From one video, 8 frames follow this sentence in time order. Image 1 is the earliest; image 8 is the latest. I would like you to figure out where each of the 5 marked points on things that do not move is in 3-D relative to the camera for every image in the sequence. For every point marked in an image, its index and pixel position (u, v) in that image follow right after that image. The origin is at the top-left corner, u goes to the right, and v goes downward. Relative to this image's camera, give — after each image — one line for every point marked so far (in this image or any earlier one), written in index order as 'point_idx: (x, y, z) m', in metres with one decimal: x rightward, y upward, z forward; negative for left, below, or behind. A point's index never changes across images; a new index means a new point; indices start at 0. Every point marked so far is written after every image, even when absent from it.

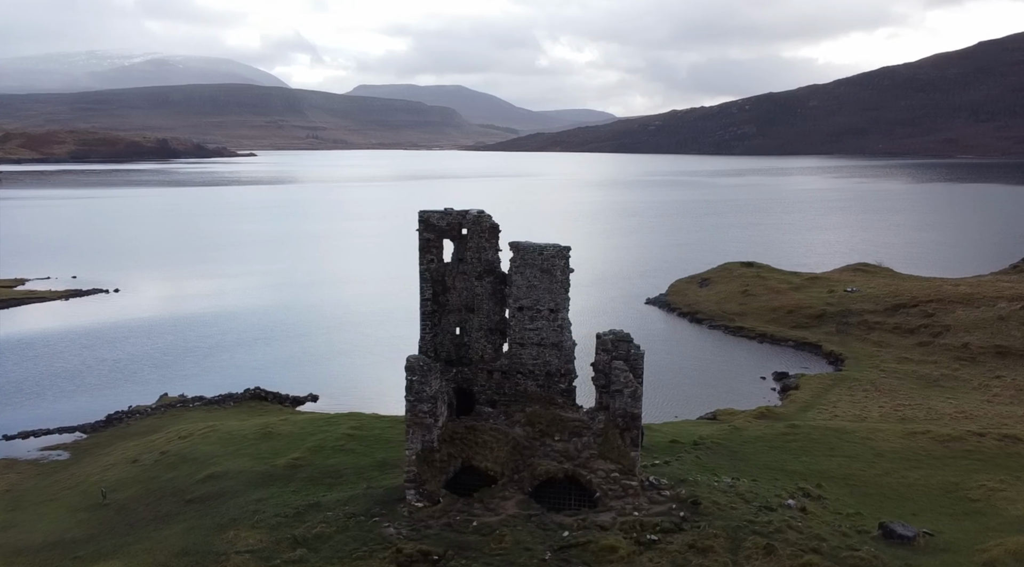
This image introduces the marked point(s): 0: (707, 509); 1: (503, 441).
0: (+4.1, -4.8, +18.1) m
1: (-0.2, -3.5, +19.1) m
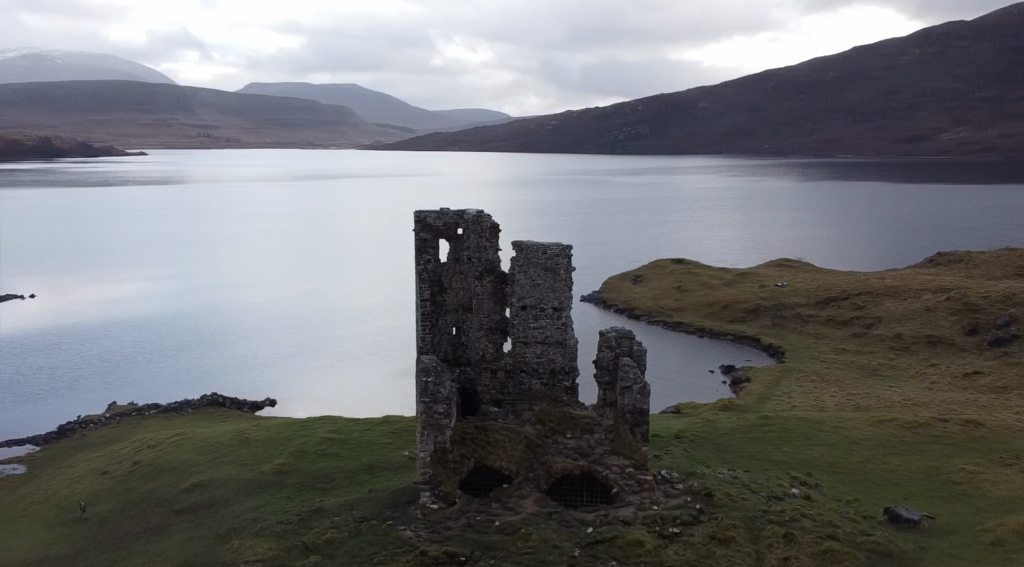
0: (+4.5, -4.7, +18.4) m
1: (+0.1, -3.4, +19.0) m
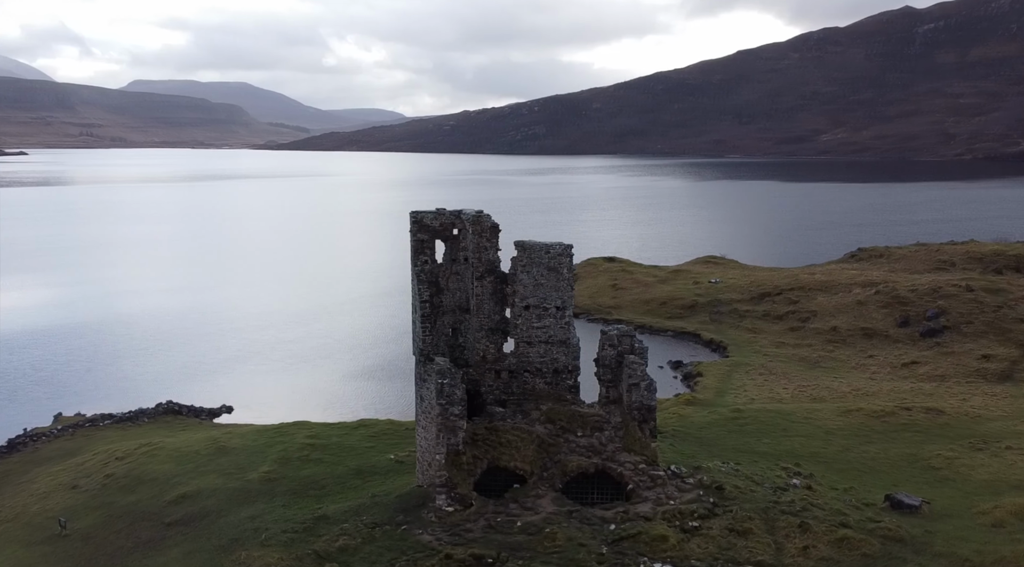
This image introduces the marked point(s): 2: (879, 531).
0: (+4.8, -4.6, +18.7) m
1: (+0.3, -3.4, +18.9) m
2: (+7.4, -4.9, +17.2) m
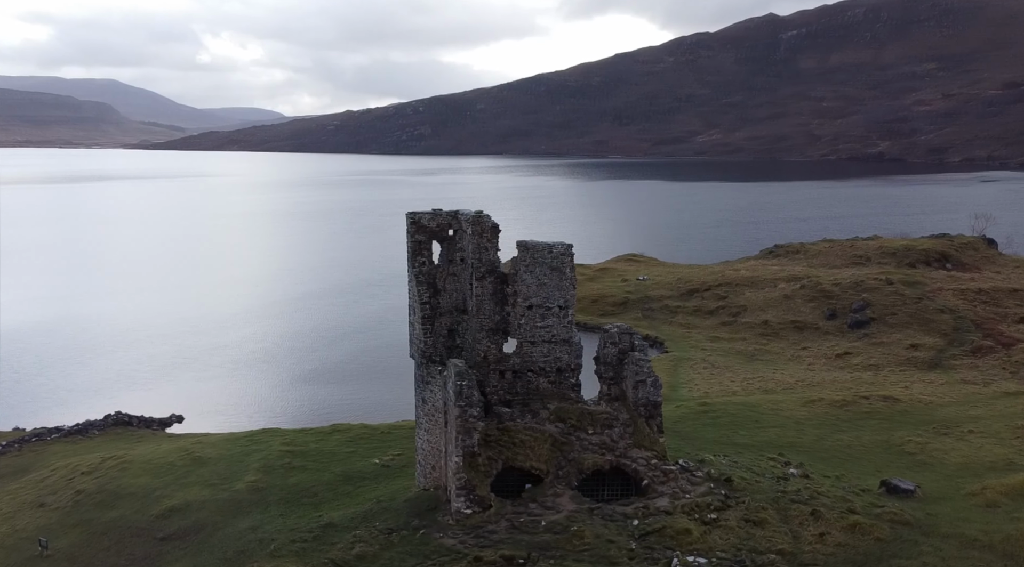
0: (+5.1, -4.5, +19.2) m
1: (+0.6, -3.4, +19.0) m
2: (+7.8, -4.8, +18.0) m
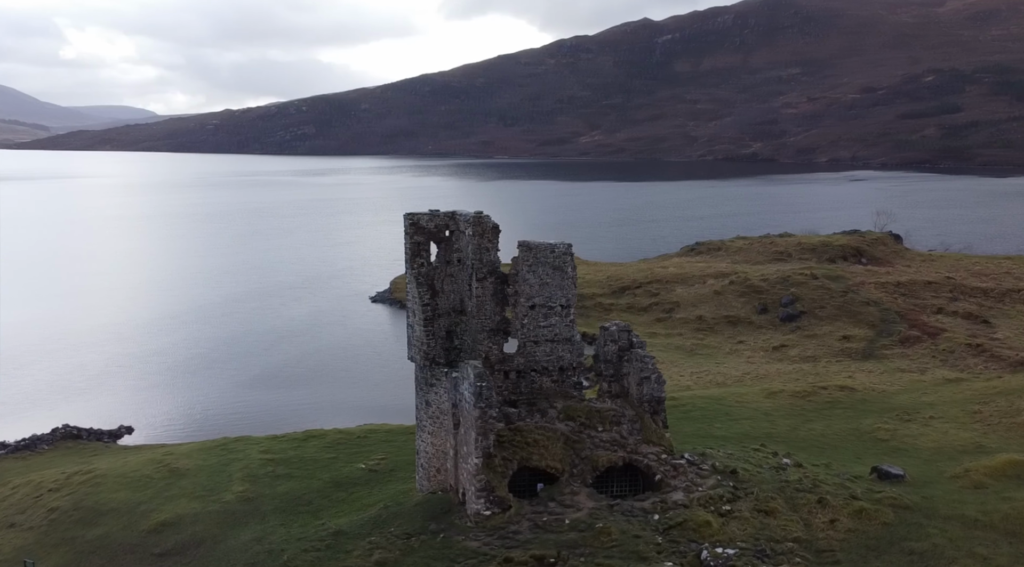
0: (+5.3, -4.4, +19.8) m
1: (+0.9, -3.4, +19.1) m
2: (+8.2, -4.7, +18.8) m
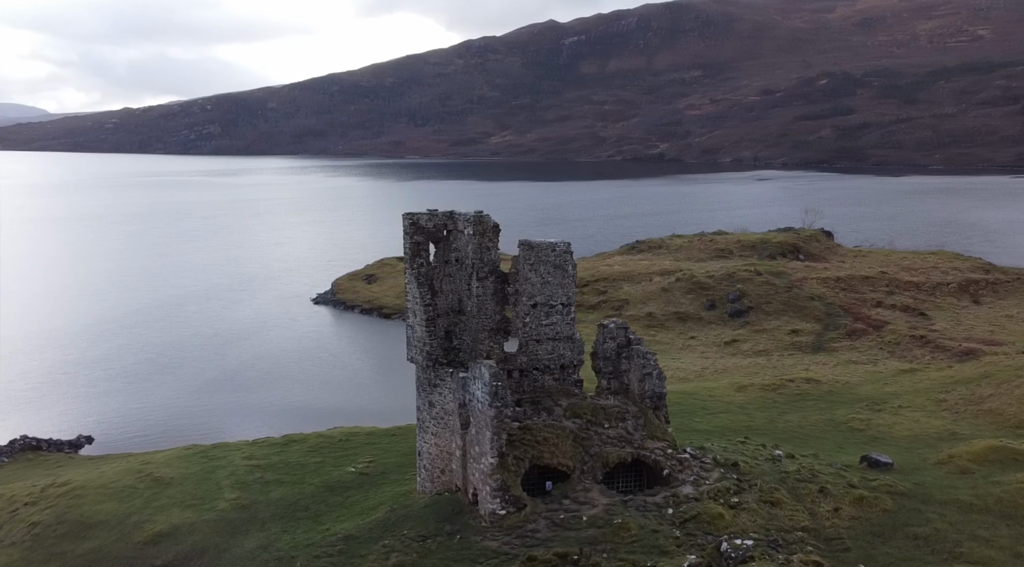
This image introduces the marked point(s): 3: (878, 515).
0: (+5.5, -4.4, +20.3) m
1: (+1.1, -3.4, +19.2) m
2: (+8.4, -4.6, +19.5) m
3: (+7.8, -4.9, +18.3) m
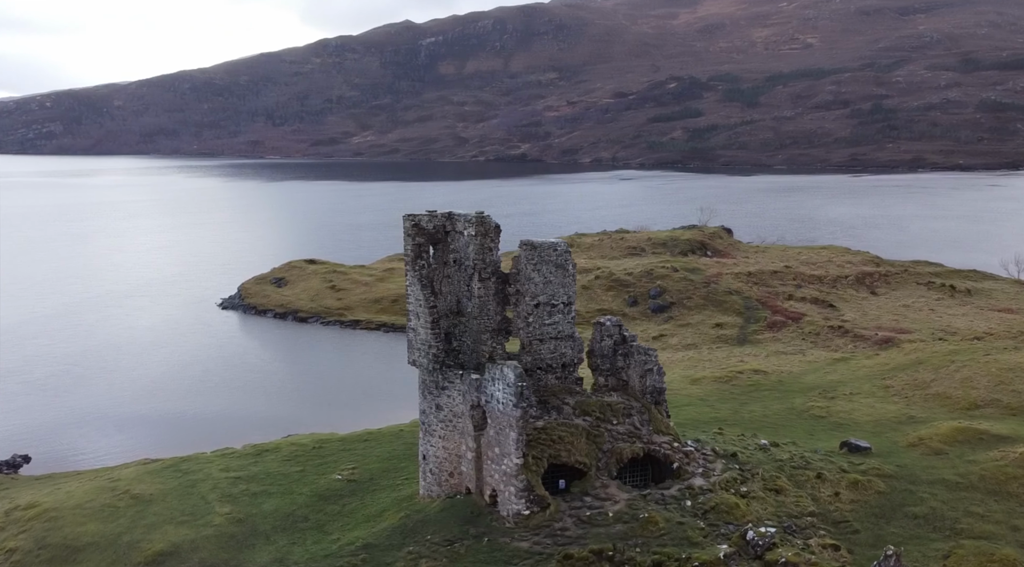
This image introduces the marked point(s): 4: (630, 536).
0: (+5.6, -4.3, +21.1) m
1: (+1.4, -3.4, +19.5) m
2: (+8.6, -4.5, +20.7) m
3: (+8.2, -4.8, +19.4) m
4: (+2.4, -5.1, +17.3) m
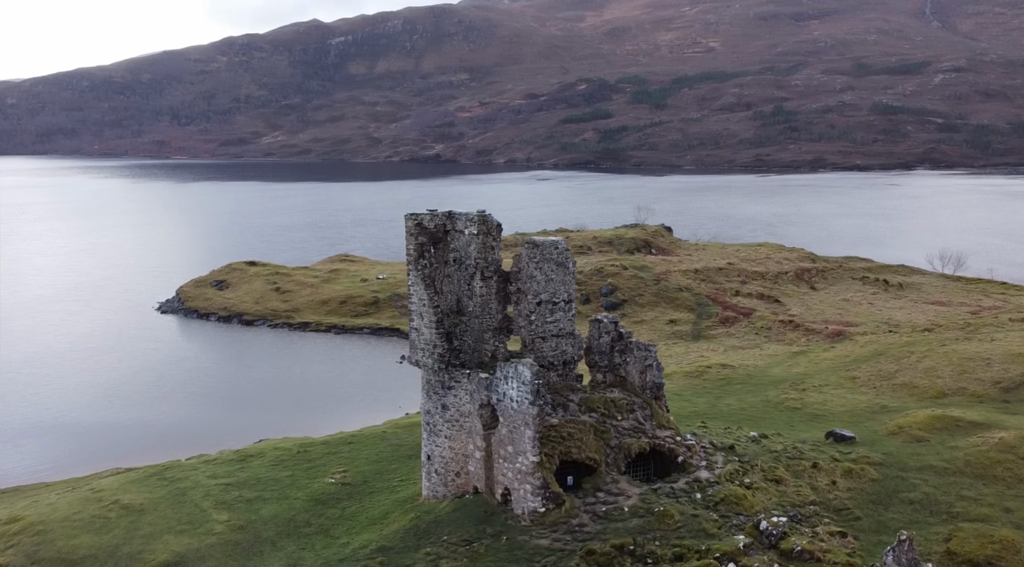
0: (+5.7, -4.2, +21.7) m
1: (+1.6, -3.4, +19.8) m
2: (+8.7, -4.4, +21.6) m
3: (+8.4, -4.7, +20.2) m
4: (+2.8, -5.0, +17.7) m
